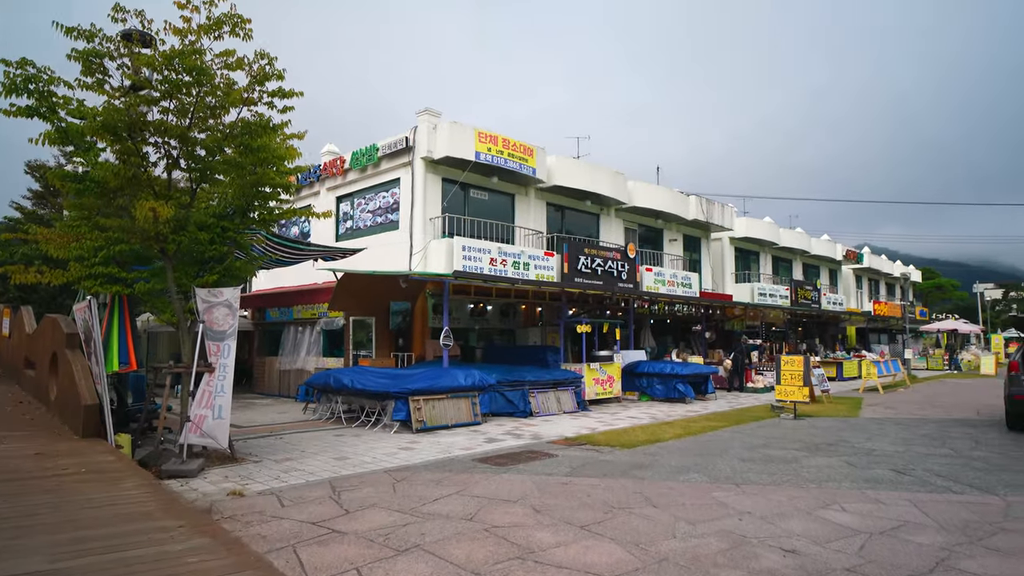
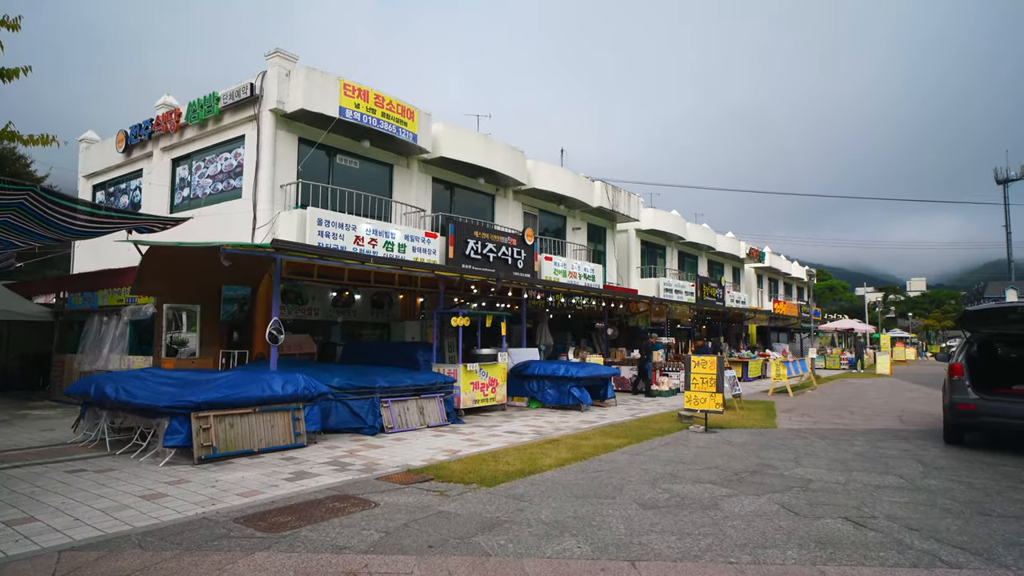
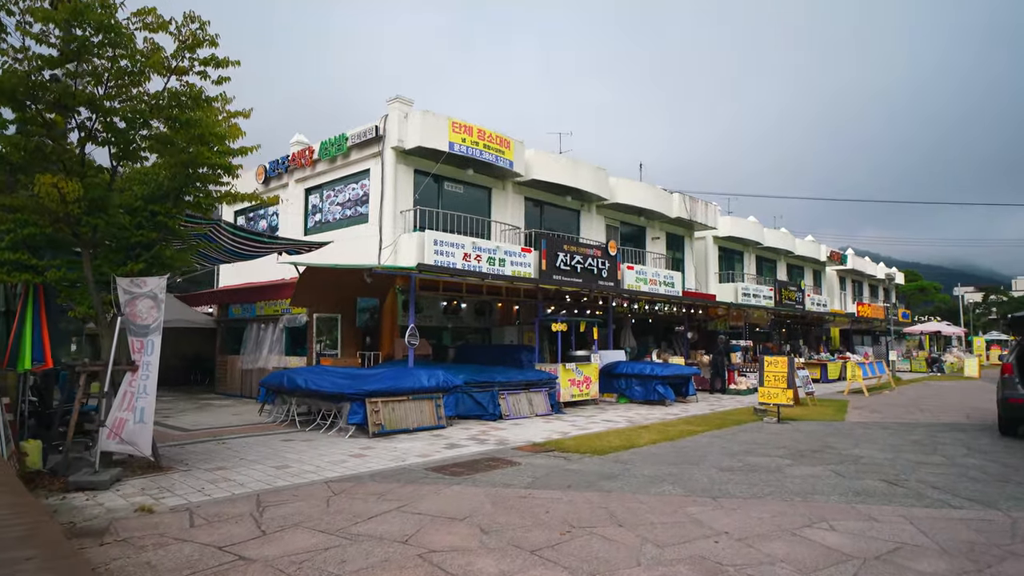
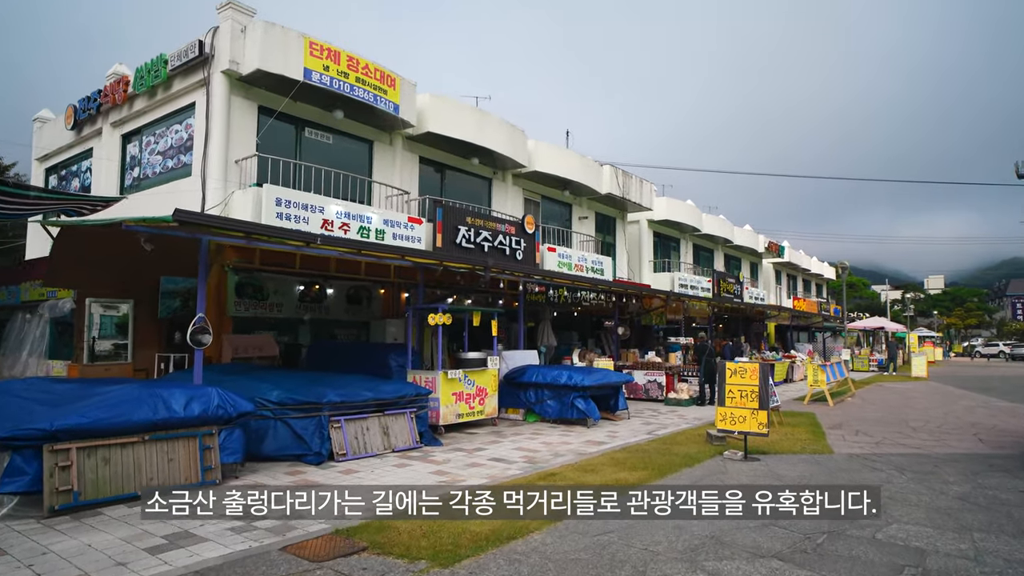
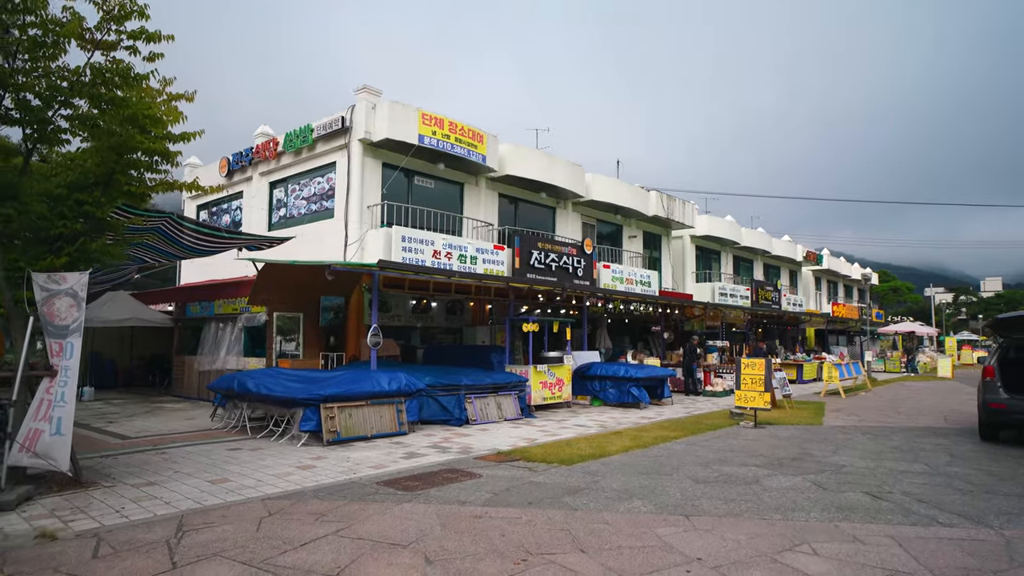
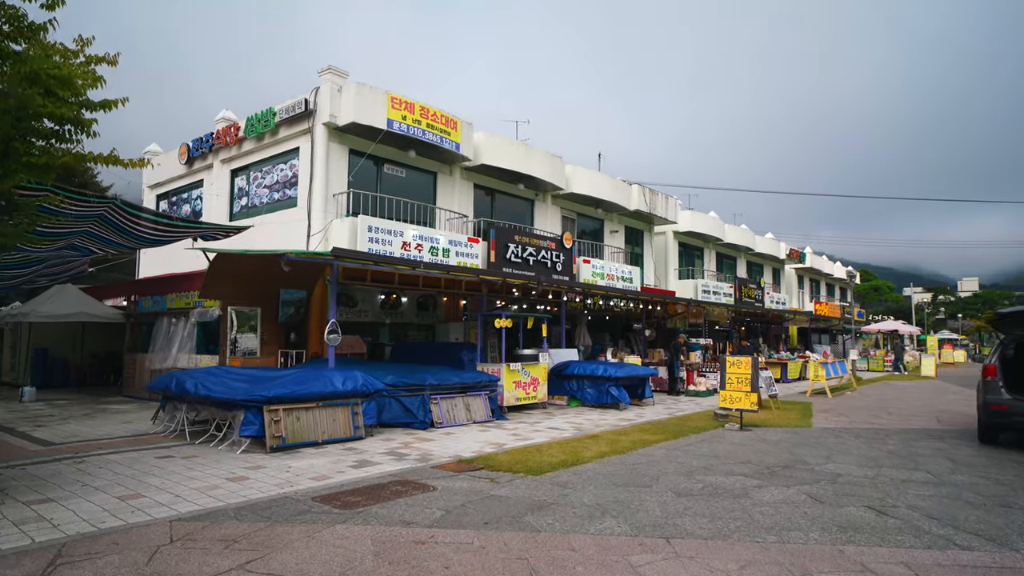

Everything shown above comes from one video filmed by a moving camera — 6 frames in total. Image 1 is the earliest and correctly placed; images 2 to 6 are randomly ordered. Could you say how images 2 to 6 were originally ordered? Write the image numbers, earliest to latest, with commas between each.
3, 5, 6, 2, 4
